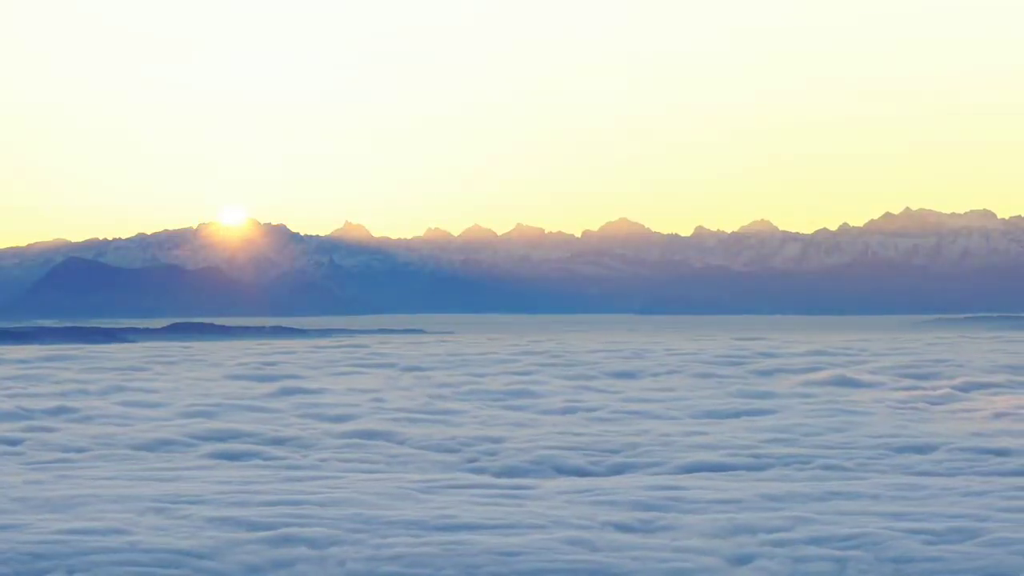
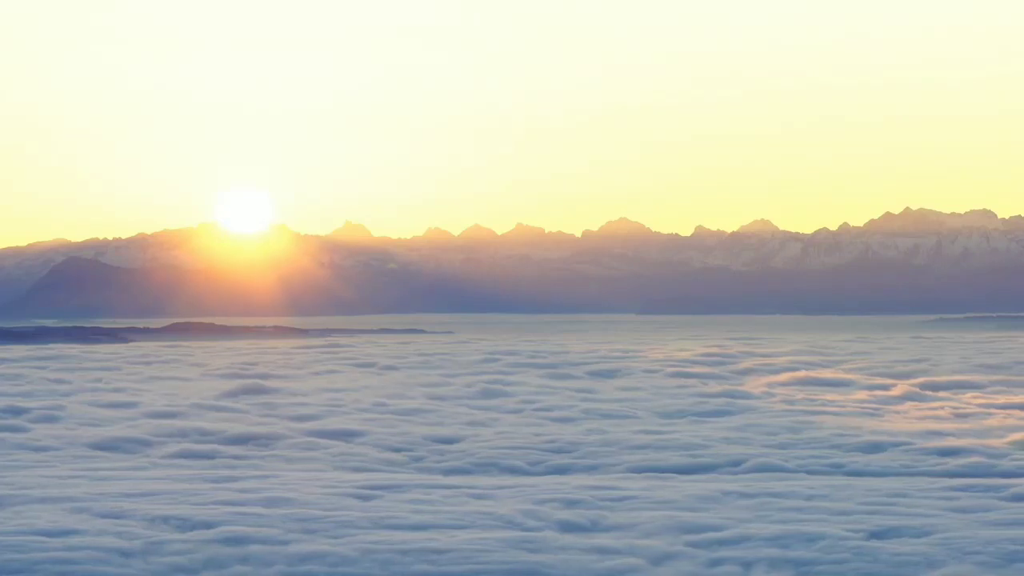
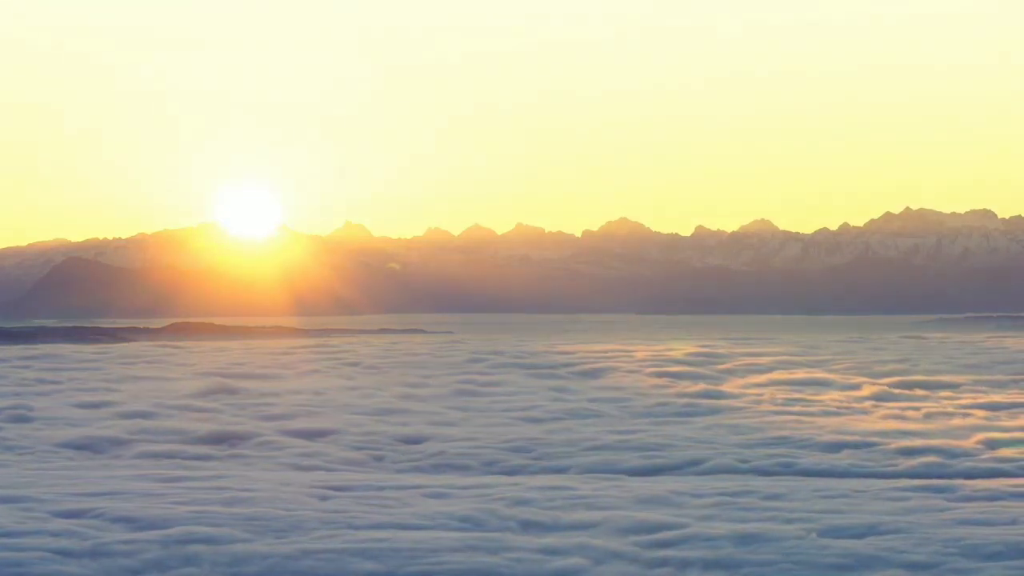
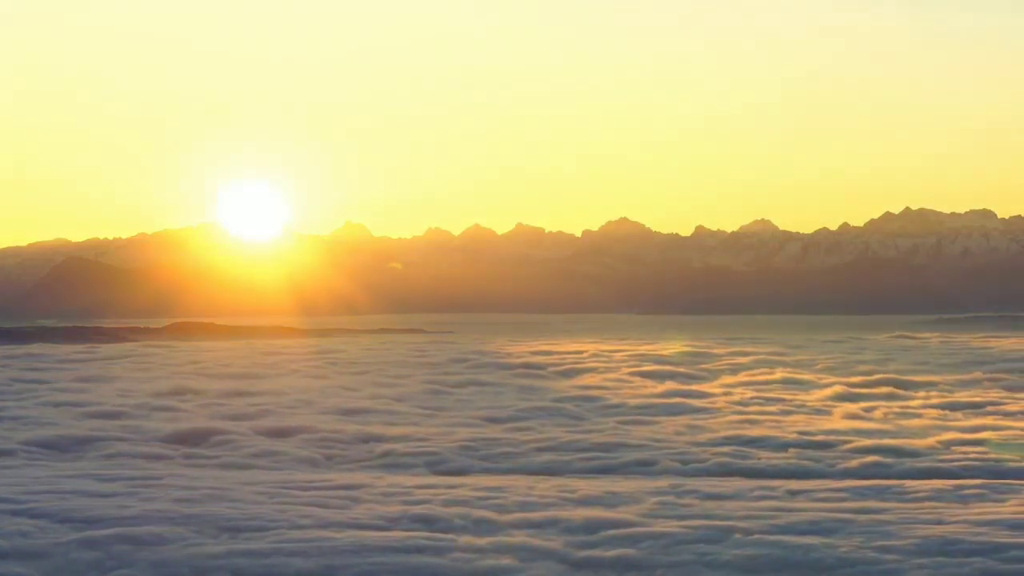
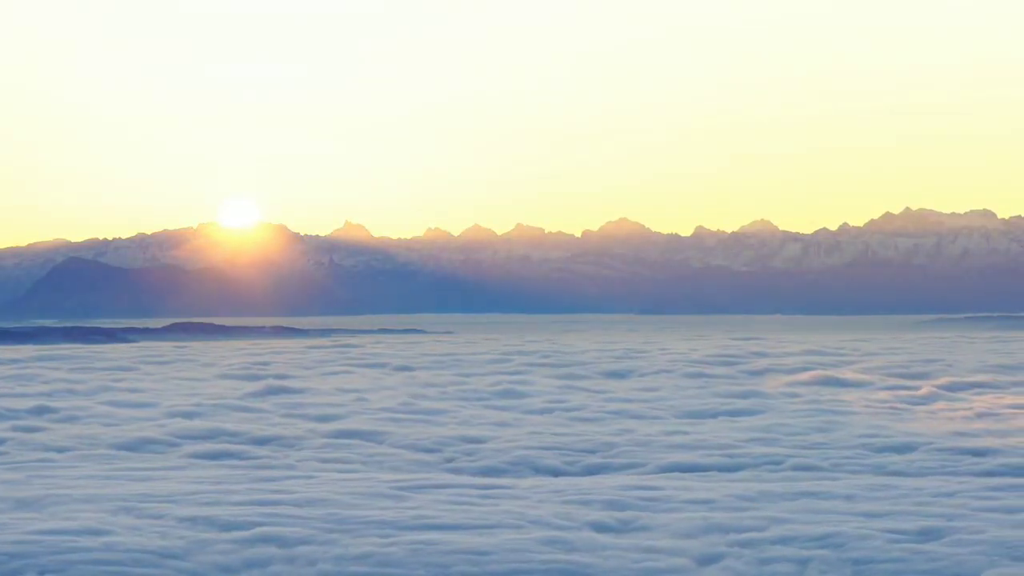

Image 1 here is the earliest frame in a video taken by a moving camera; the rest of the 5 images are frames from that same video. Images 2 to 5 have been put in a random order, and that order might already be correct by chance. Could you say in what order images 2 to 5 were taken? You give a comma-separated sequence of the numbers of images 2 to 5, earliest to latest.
5, 2, 3, 4
